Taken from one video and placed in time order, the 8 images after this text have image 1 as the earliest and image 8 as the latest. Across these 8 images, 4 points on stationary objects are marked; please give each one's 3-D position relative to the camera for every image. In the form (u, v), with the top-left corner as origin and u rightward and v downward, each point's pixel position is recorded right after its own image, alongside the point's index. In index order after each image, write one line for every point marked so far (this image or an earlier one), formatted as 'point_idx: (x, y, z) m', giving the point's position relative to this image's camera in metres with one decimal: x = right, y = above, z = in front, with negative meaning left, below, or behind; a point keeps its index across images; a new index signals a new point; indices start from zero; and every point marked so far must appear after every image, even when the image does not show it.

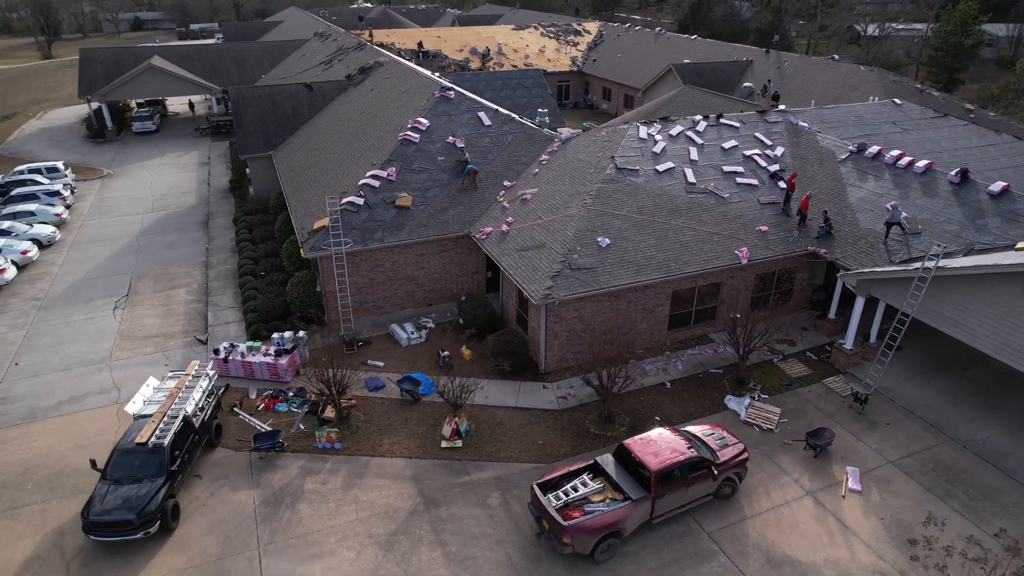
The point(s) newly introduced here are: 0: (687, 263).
0: (+4.7, +0.7, +17.3) m
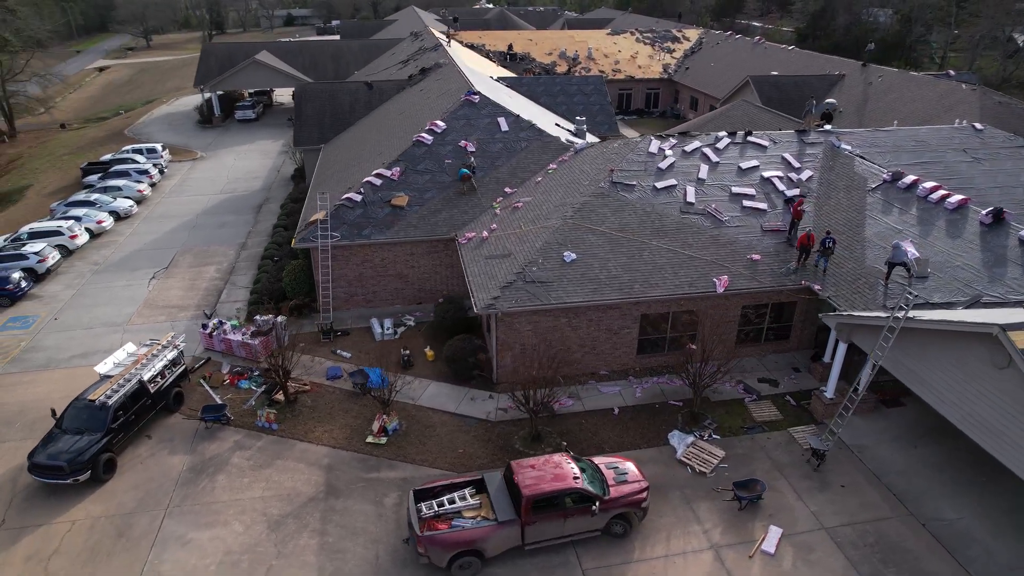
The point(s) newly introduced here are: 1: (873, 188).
0: (+3.6, +0.1, +16.5) m
1: (+10.7, +3.0, +19.1) m
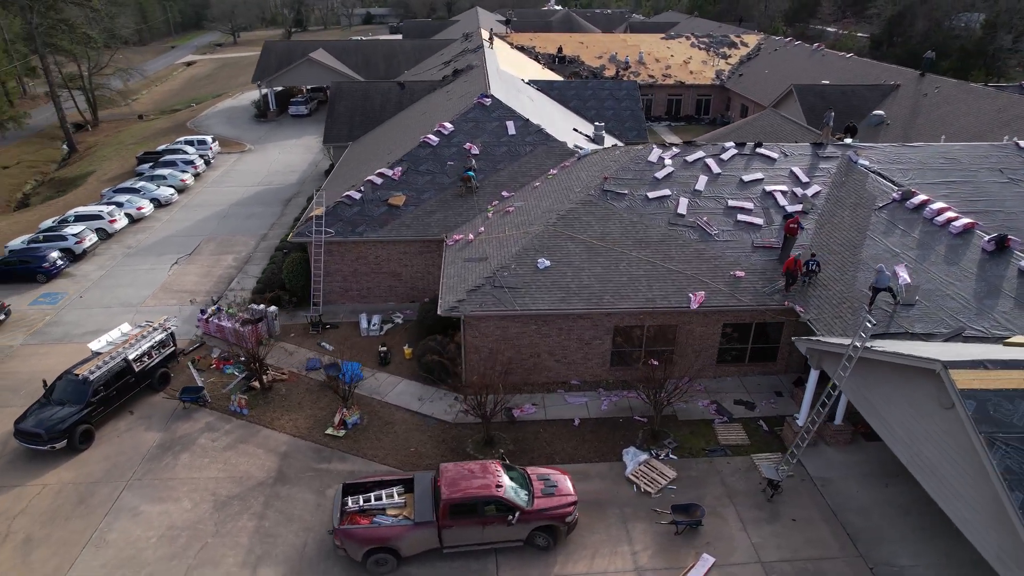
0: (+2.8, -0.2, +16.1) m
1: (+10.3, +2.3, +18.0) m
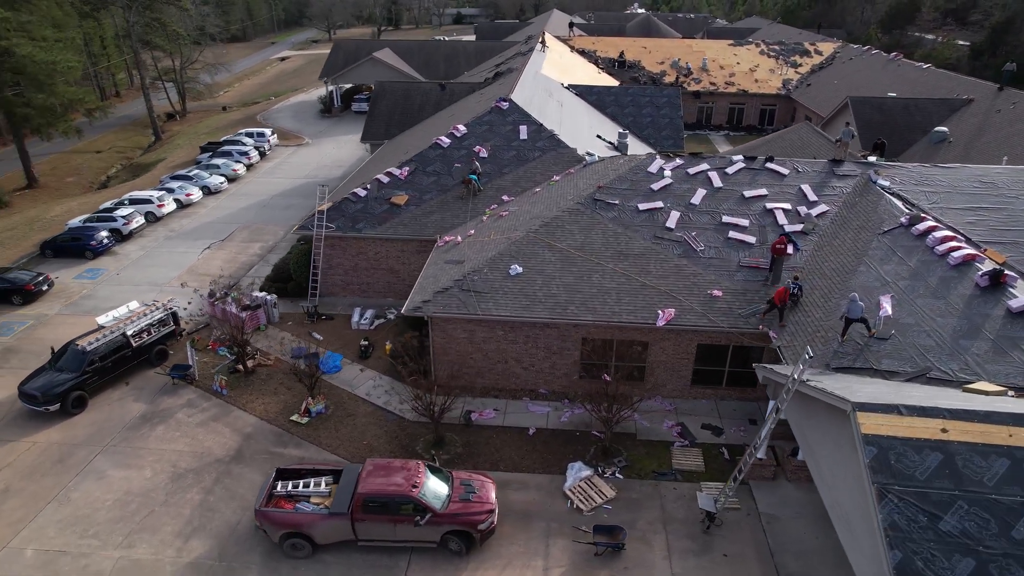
0: (+1.9, -0.5, +15.9) m
1: (+9.7, +1.5, +16.8) m
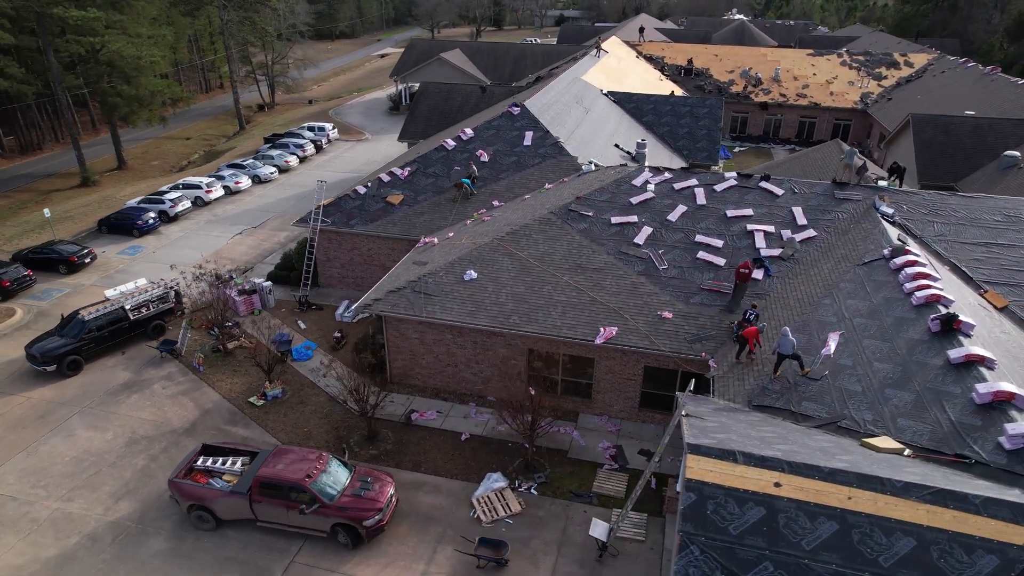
0: (+0.5, -0.8, +15.7) m
1: (+8.5, +0.6, +15.4) m
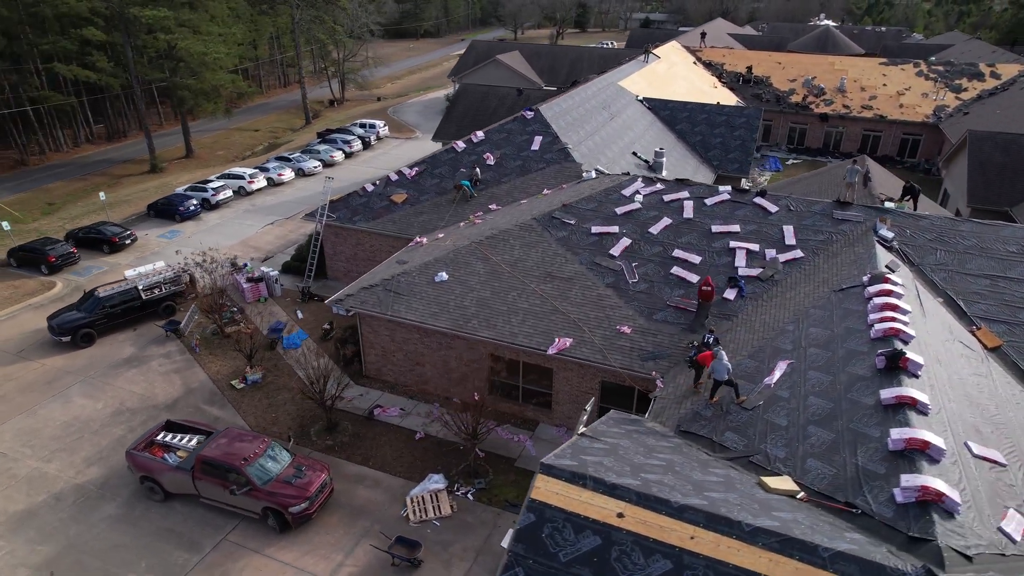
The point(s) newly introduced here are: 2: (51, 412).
0: (-0.5, -0.9, +15.7) m
1: (+7.4, 0.0, +14.5) m
2: (-12.2, -3.3, +17.0) m
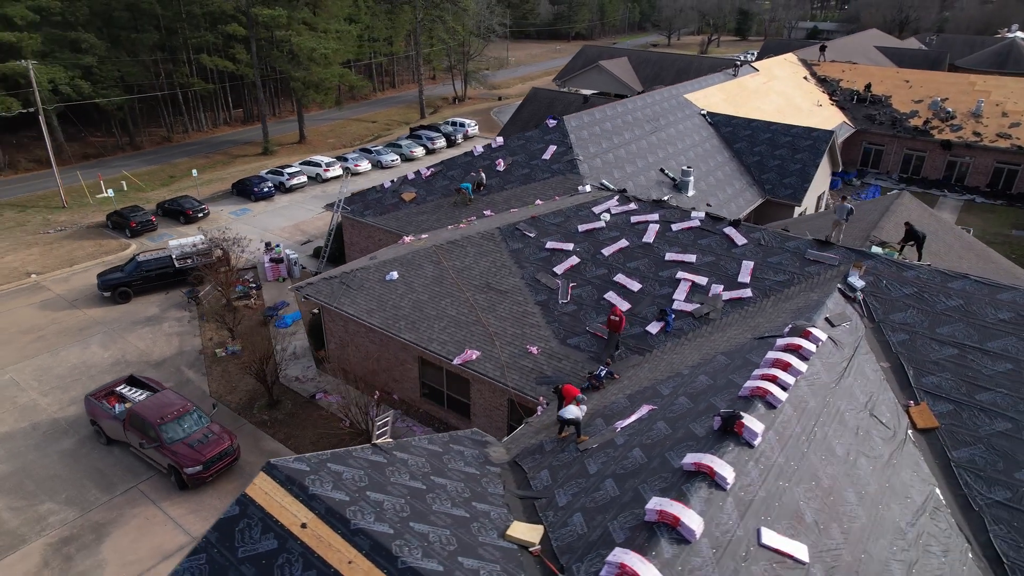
0: (-2.5, -1.0, +16.0) m
1: (+5.1, -1.0, +13.0) m
2: (-13.7, -2.0, +19.9) m
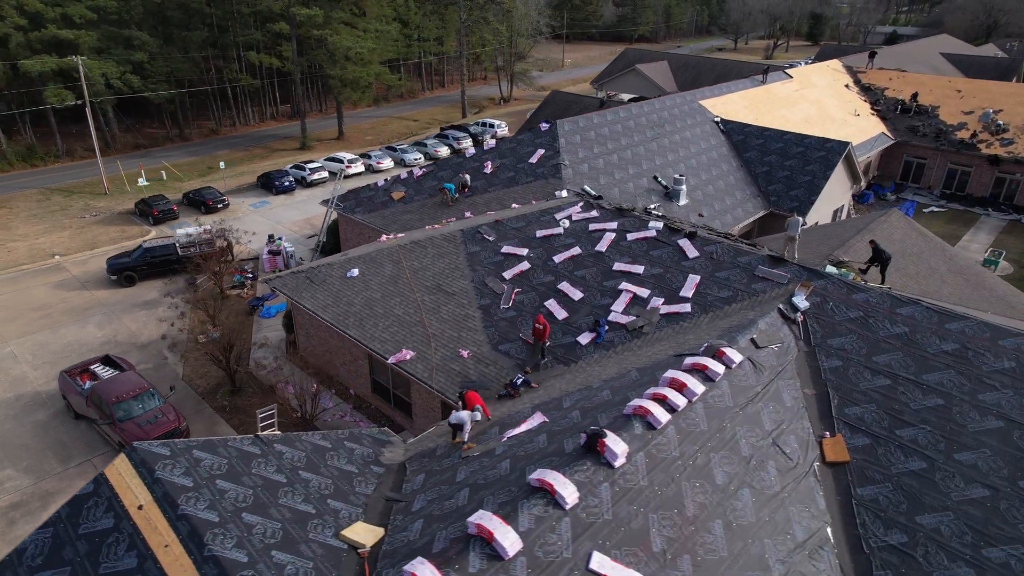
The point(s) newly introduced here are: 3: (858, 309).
0: (-3.9, -1.0, +16.3) m
1: (+3.3, -1.3, +12.5) m
2: (-14.7, -1.4, +21.2) m
3: (+7.2, -0.4, +13.3) m
